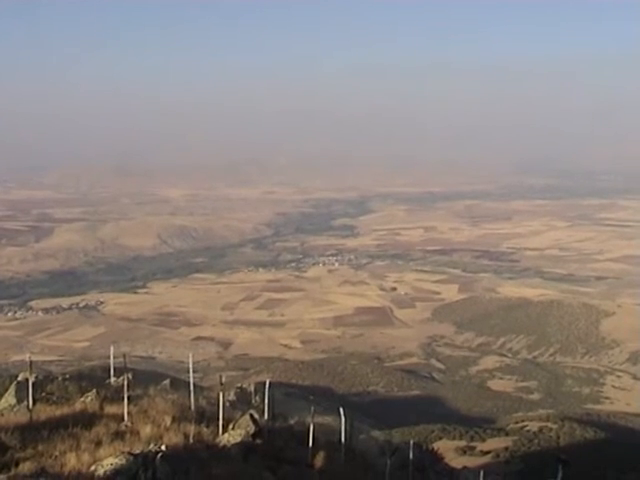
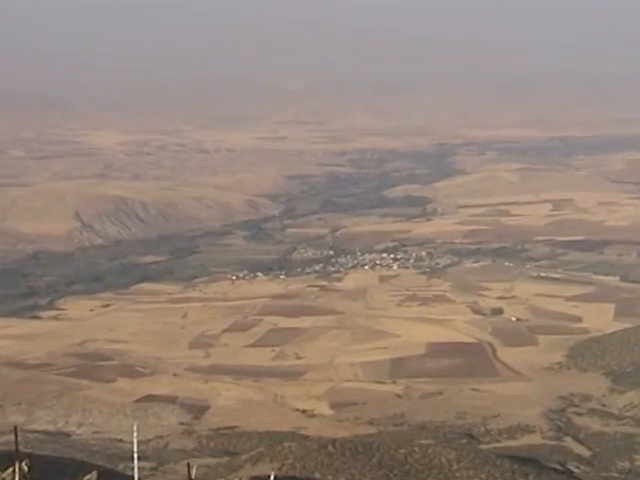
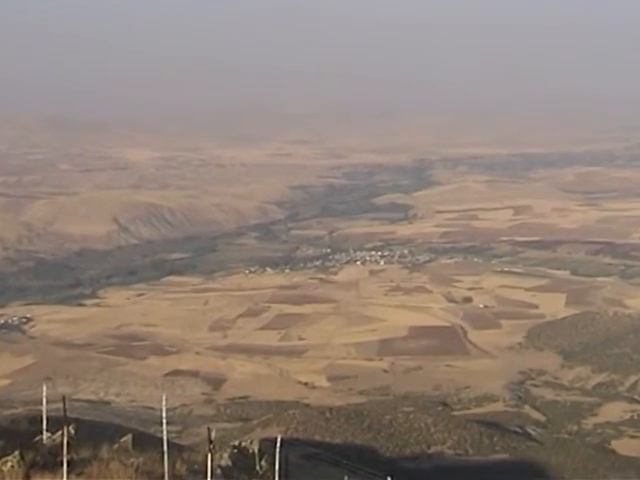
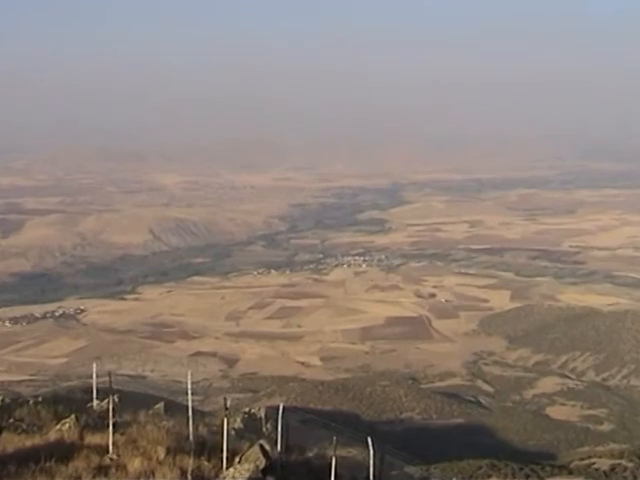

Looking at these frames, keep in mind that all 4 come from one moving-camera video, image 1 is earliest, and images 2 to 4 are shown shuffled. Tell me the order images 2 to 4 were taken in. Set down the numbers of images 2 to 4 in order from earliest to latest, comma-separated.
4, 3, 2
